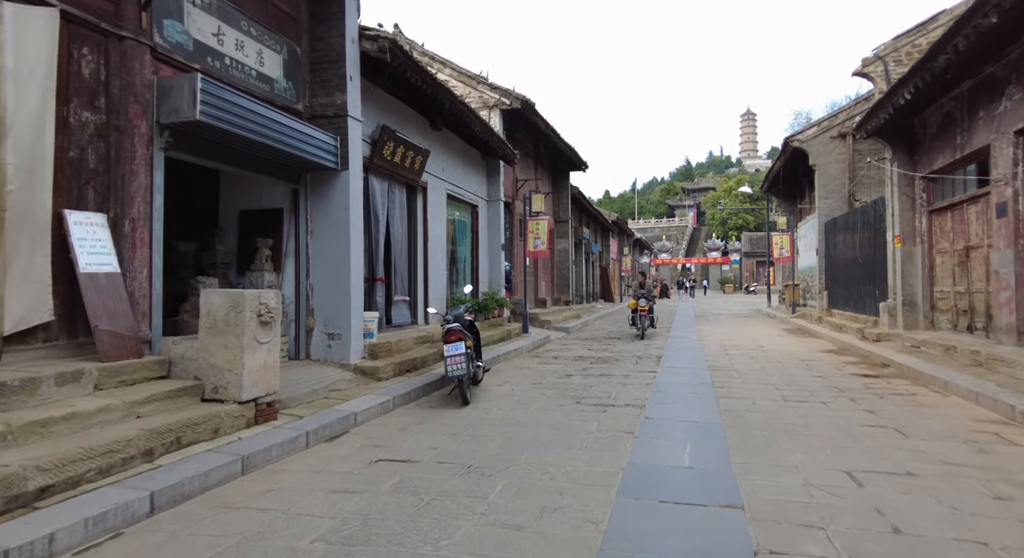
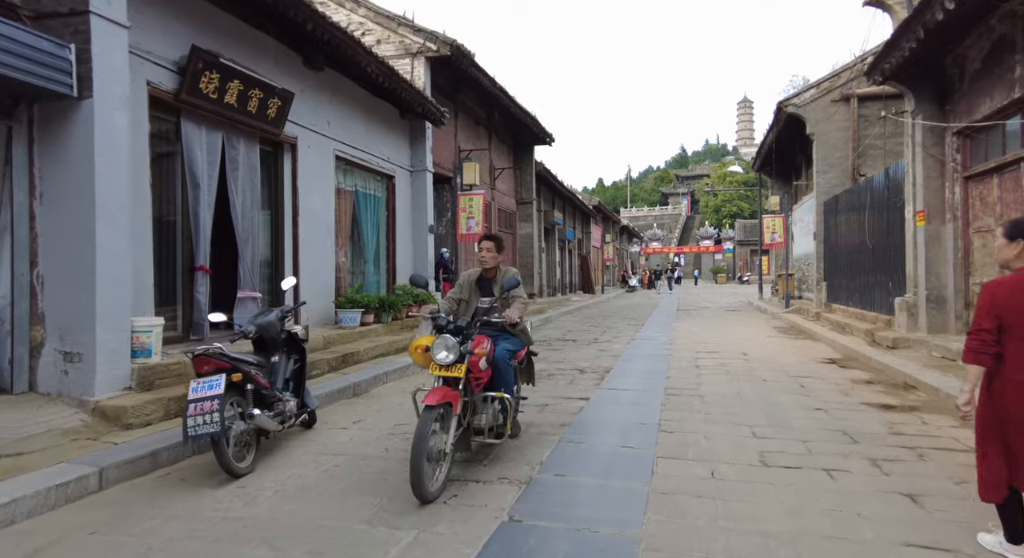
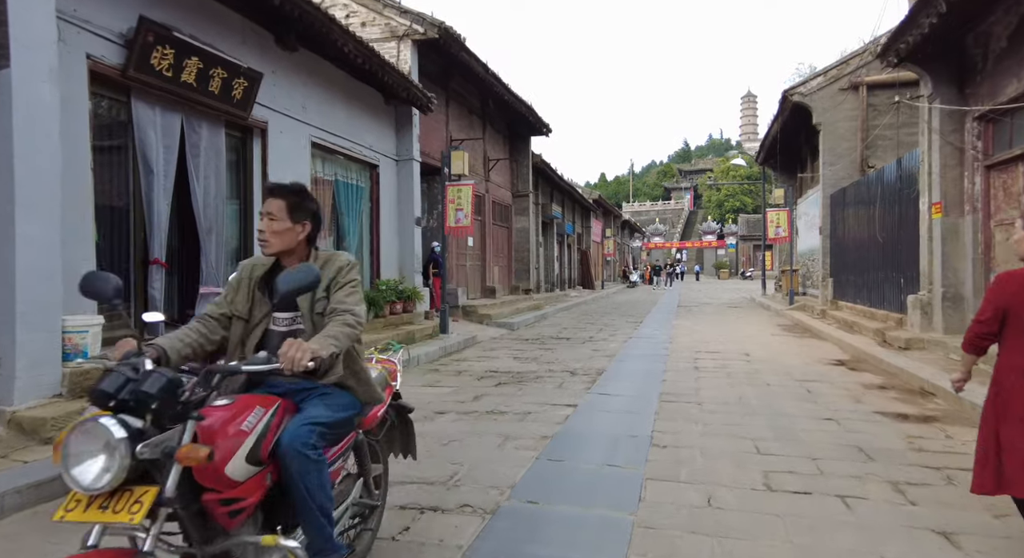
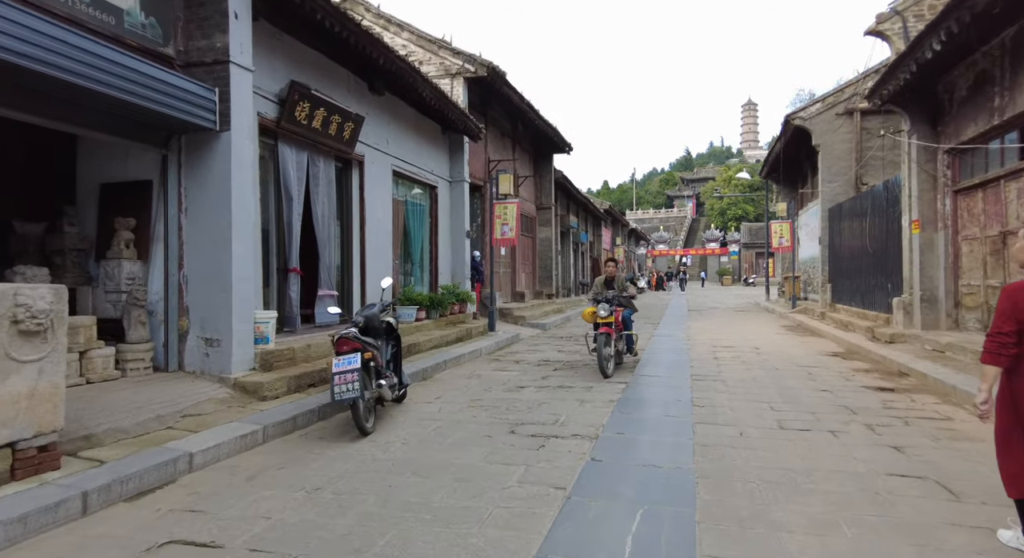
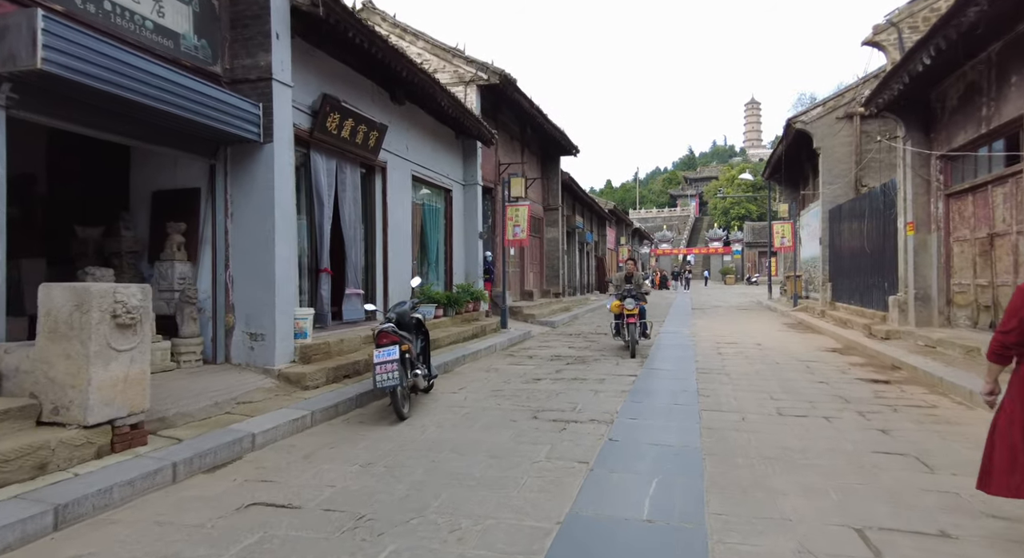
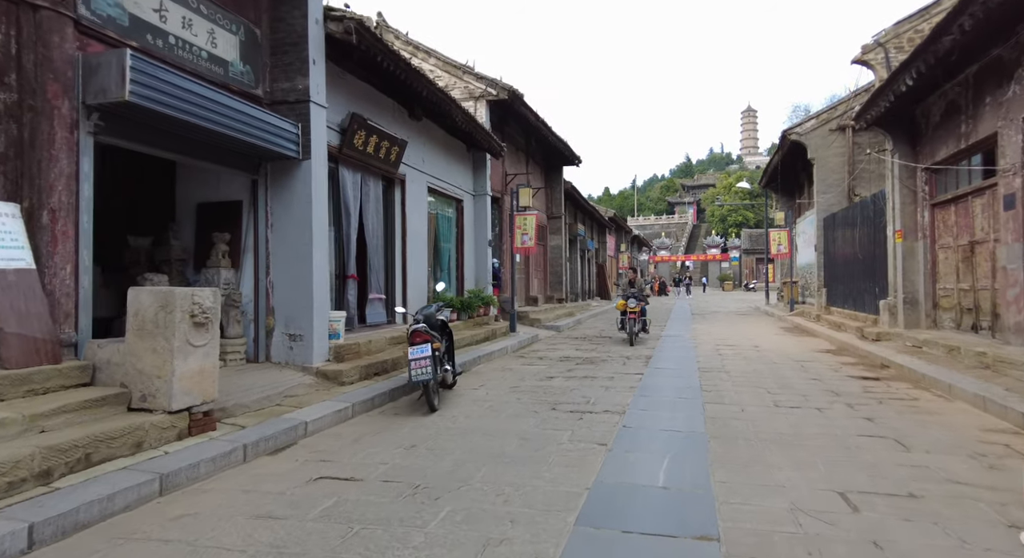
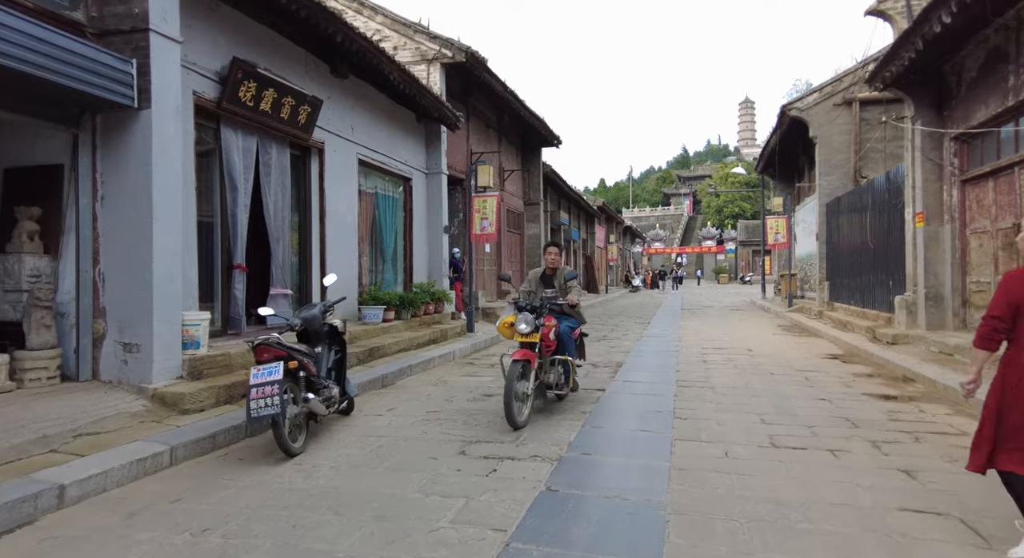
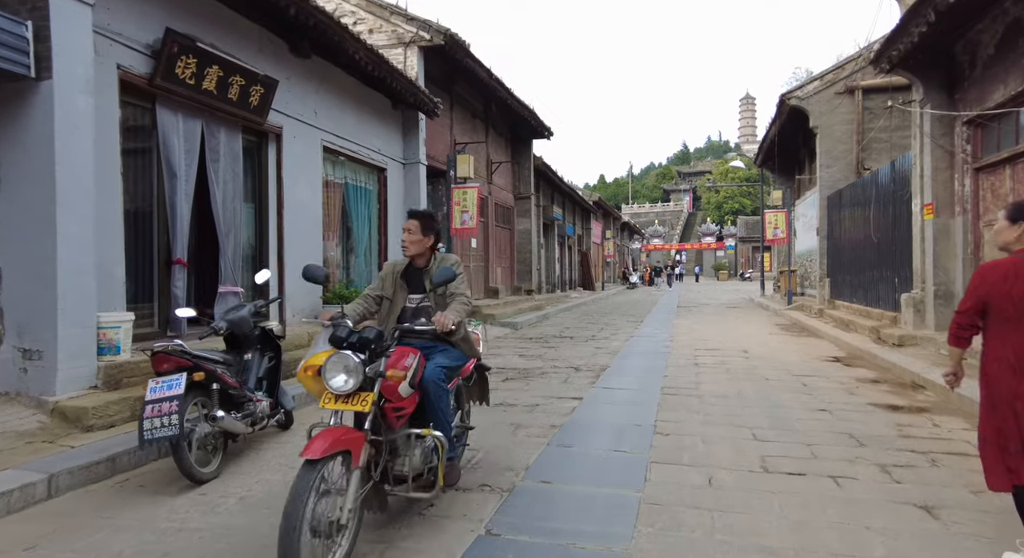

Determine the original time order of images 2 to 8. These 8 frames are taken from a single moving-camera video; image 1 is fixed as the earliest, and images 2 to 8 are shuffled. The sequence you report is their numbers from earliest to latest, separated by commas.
6, 5, 4, 7, 2, 8, 3
